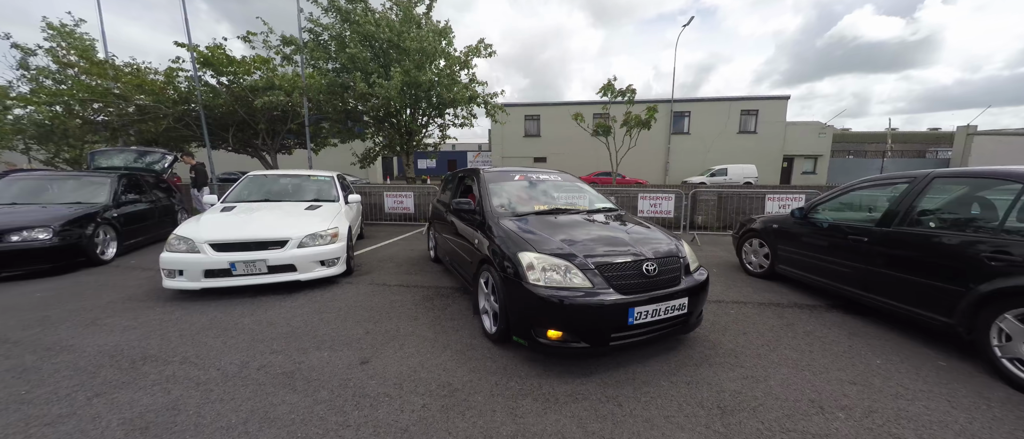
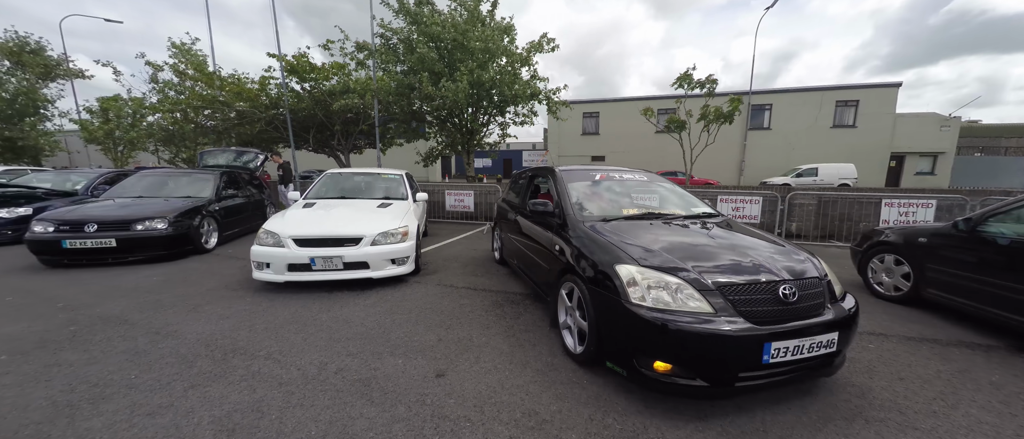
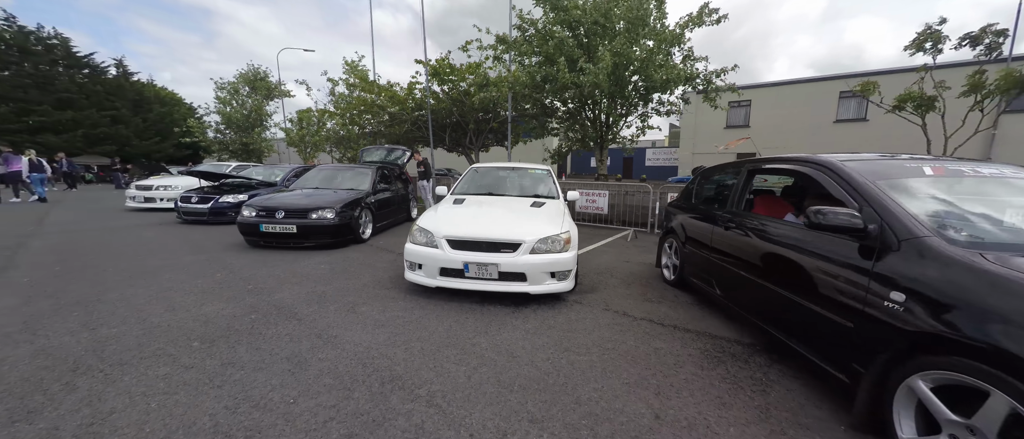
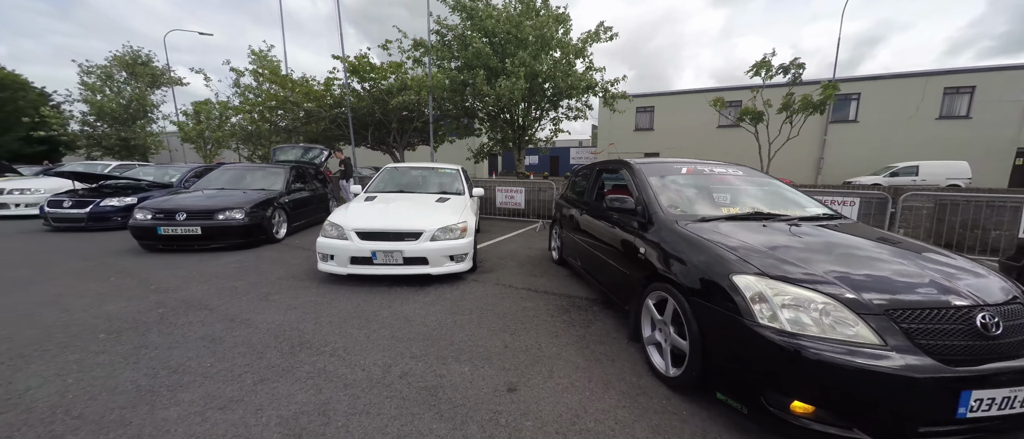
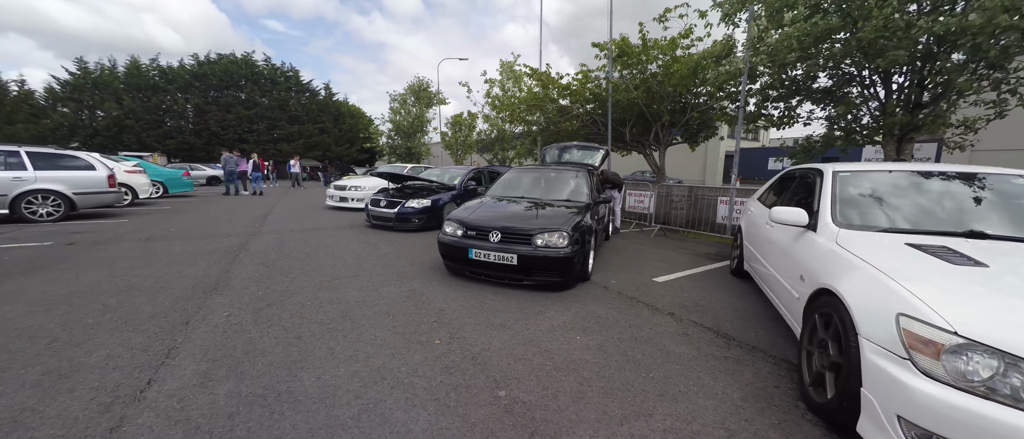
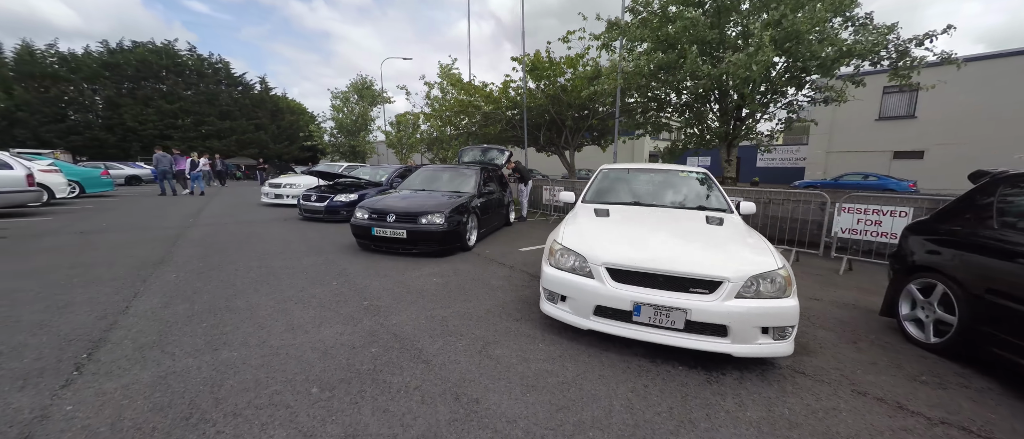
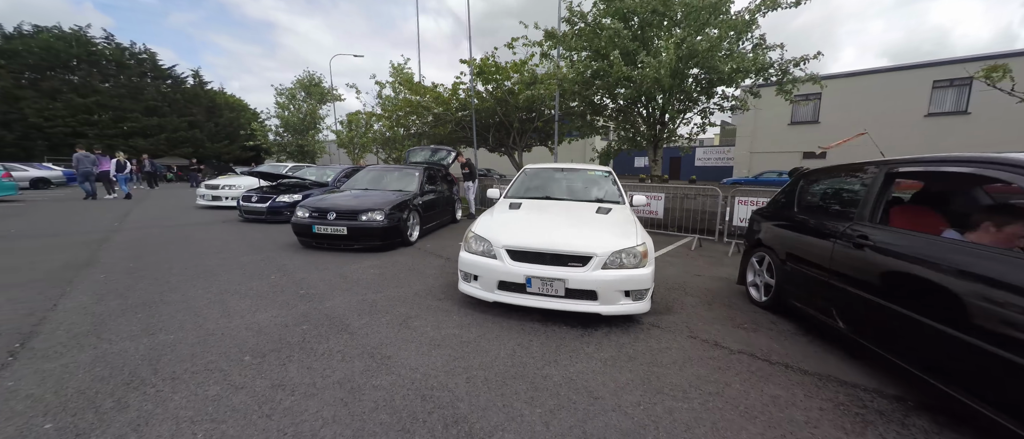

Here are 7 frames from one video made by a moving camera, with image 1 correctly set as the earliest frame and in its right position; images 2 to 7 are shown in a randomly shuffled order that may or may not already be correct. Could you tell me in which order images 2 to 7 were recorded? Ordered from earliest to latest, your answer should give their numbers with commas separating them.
2, 4, 3, 7, 6, 5
